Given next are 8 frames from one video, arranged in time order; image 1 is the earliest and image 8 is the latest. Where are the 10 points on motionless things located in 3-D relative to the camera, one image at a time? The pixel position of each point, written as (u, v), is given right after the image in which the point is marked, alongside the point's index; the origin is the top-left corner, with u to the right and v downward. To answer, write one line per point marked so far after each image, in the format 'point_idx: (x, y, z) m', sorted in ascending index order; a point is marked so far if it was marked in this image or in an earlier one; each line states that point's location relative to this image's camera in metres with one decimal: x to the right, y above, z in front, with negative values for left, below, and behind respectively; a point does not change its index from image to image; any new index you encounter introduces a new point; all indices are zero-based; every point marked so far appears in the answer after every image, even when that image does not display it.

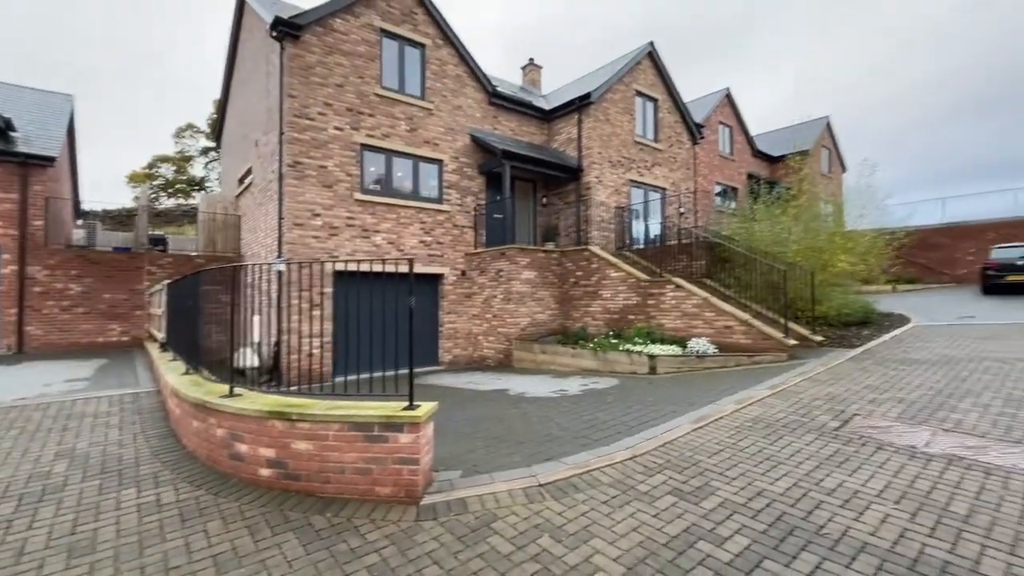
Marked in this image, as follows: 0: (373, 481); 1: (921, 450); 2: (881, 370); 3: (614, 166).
0: (-1.0, -1.4, +3.6) m
1: (+3.6, -1.4, +4.2) m
2: (+5.4, -1.2, +7.0) m
3: (+2.9, +3.5, +13.7) m
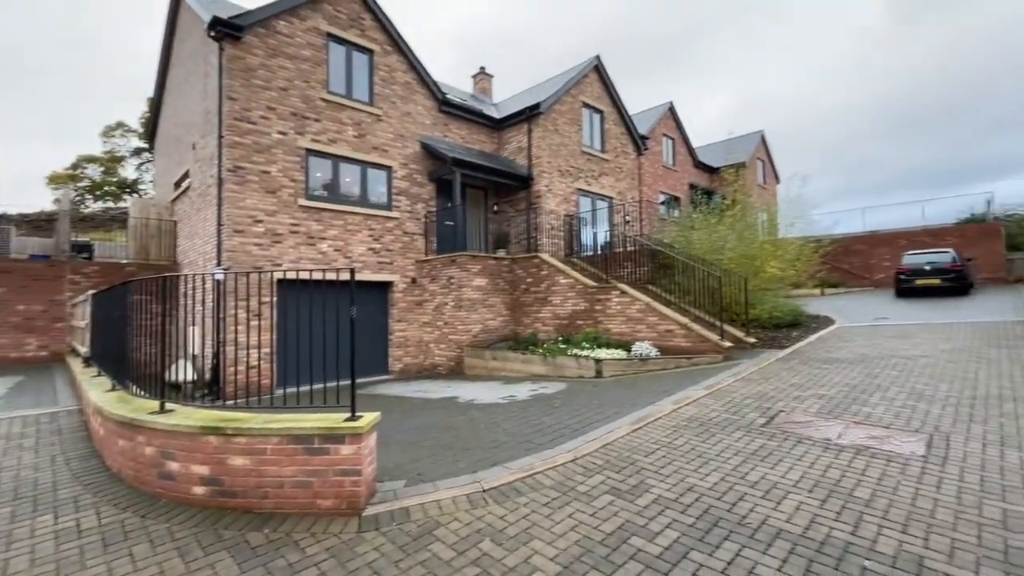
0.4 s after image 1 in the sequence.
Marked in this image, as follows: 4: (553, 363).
0: (-1.5, -1.5, +3.5) m
1: (+3.1, -1.5, +4.6) m
2: (+4.6, -1.3, +7.5) m
3: (+1.5, +3.3, +14.0) m
4: (+0.8, -1.4, +9.2) m
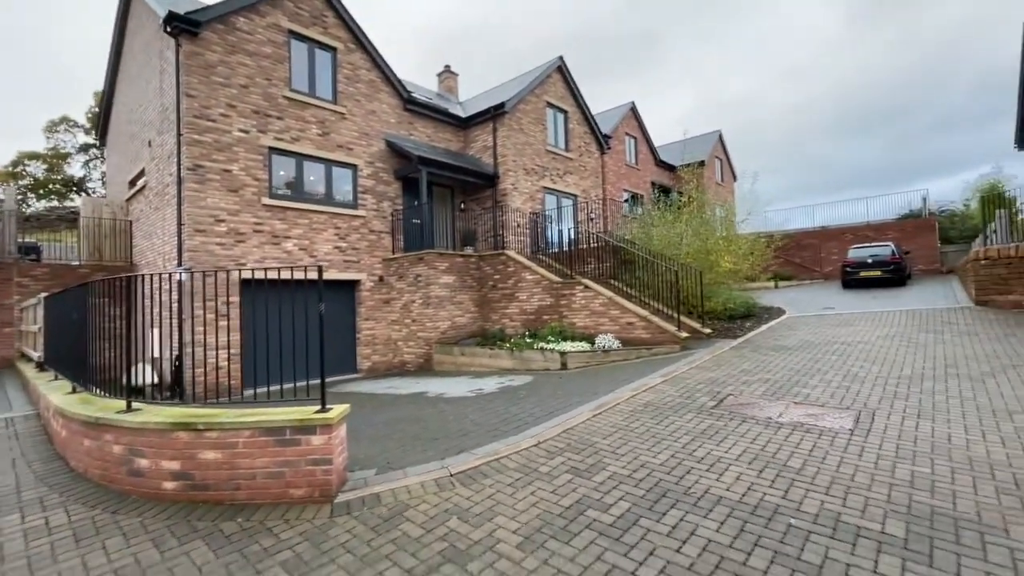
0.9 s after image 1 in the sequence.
0: (-1.7, -1.5, +3.7) m
1: (+2.7, -1.4, +5.0) m
2: (+4.1, -1.1, +8.0) m
3: (+0.5, +3.4, +14.3) m
4: (+0.1, -1.4, +9.4) m
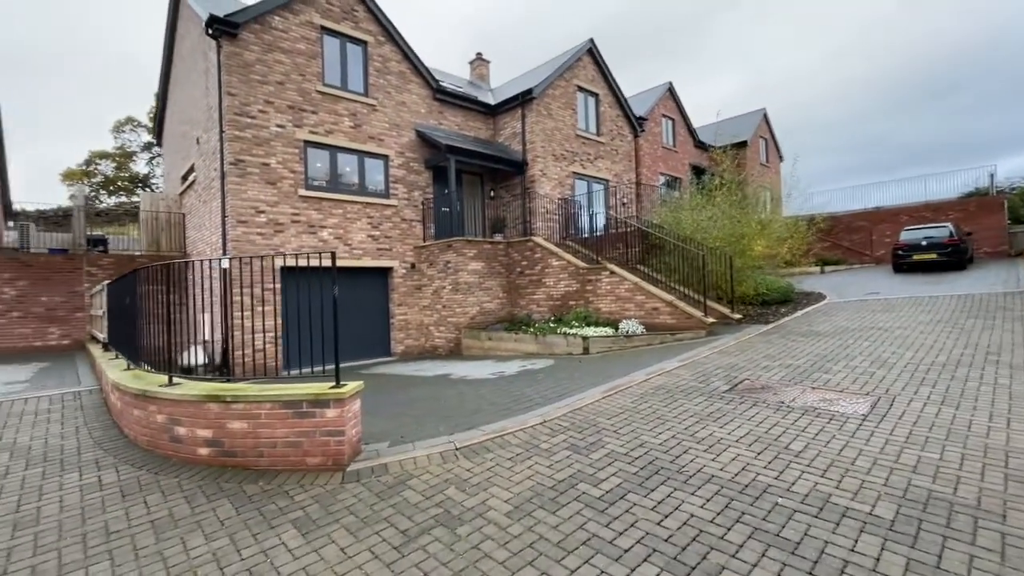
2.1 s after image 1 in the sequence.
0: (-1.7, -1.4, +4.0) m
1: (+2.8, -1.2, +4.9) m
2: (+4.4, -0.9, +7.8) m
3: (+1.3, +3.8, +14.2) m
4: (+0.6, -1.1, +9.6) m
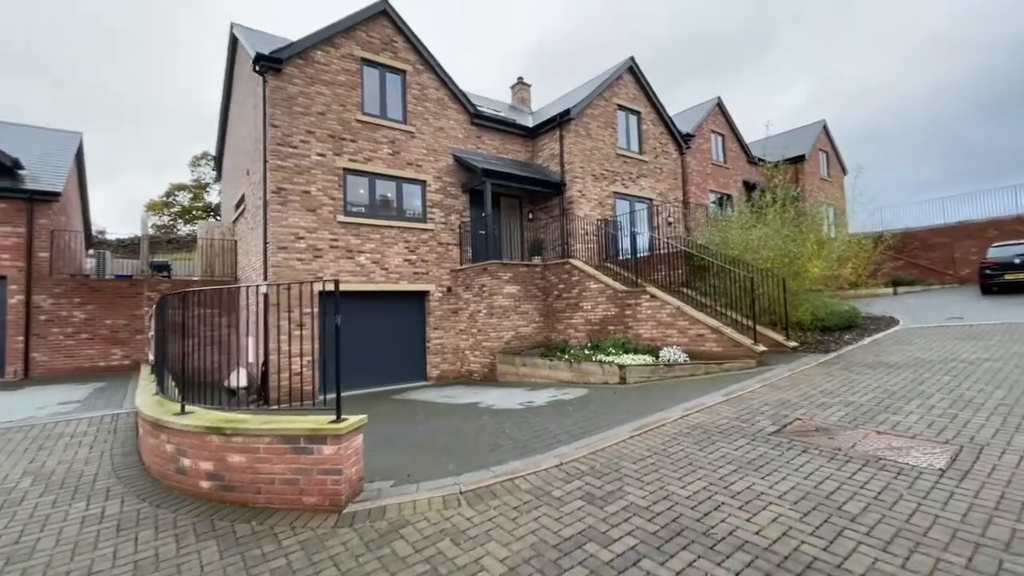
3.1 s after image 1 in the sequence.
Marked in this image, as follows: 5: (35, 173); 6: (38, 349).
0: (-1.7, -1.6, +3.8) m
1: (+2.9, -1.4, +4.2) m
2: (+4.8, -1.3, +7.0) m
3: (+2.5, +3.2, +13.9) m
4: (+1.3, -1.6, +9.1) m
5: (-11.7, +2.8, +11.8) m
6: (-10.8, -1.4, +10.9) m
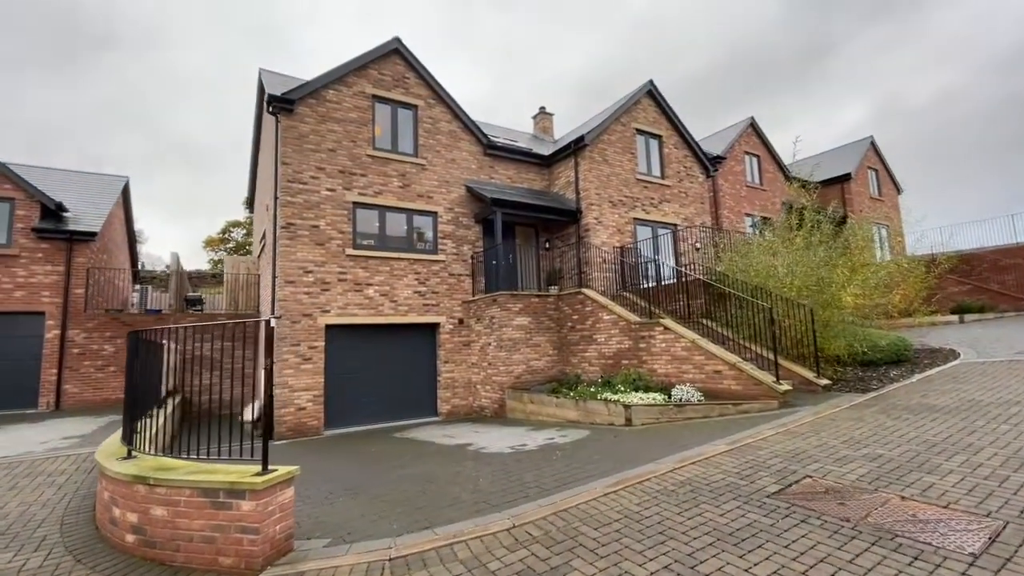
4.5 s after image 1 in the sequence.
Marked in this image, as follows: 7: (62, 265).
0: (-2.1, -1.9, +3.5) m
1: (+2.5, -1.7, +3.5) m
2: (+4.6, -1.7, +6.0) m
3: (+2.9, +2.3, +13.4) m
4: (+1.3, -2.1, +8.5) m
5: (-11.4, +1.9, +12.6) m
6: (-10.5, -2.2, +11.4) m
7: (-11.1, +0.6, +11.7) m
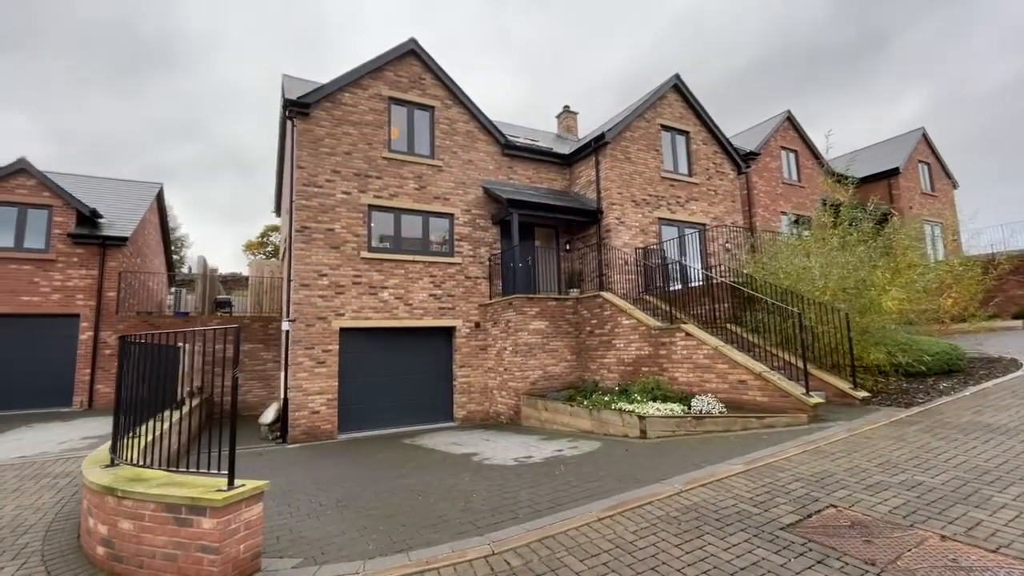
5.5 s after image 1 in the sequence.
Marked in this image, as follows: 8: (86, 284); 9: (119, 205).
0: (-2.3, -1.9, +3.3) m
1: (+2.3, -1.7, +3.0) m
2: (+4.6, -1.7, +5.4) m
3: (+3.4, +2.2, +12.9) m
4: (+1.5, -2.2, +8.1) m
5: (-10.9, +1.8, +13.1) m
6: (-10.1, -2.3, +11.8) m
7: (-10.6, +0.5, +12.2) m
8: (-10.7, +0.1, +12.0) m
9: (-11.5, +2.4, +14.0) m
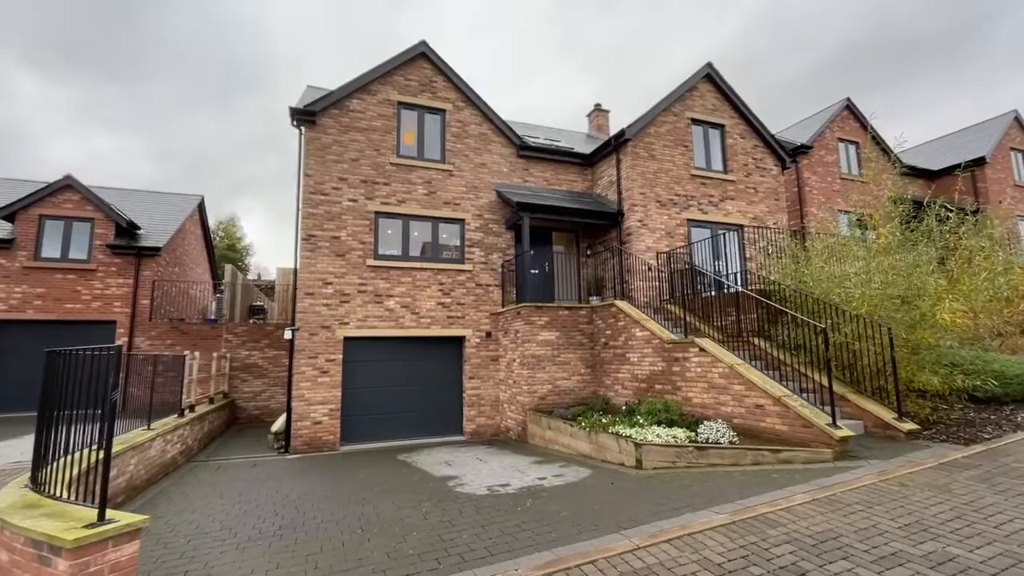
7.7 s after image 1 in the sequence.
0: (-3.0, -2.0, +3.0) m
1: (+1.6, -1.8, +2.2) m
2: (+4.1, -1.8, +4.3) m
3: (+3.8, +2.0, +11.9) m
4: (+1.3, -2.3, +7.3) m
5: (-10.4, +1.6, +13.8) m
6: (-9.8, -2.5, +12.3) m
7: (-10.2, +0.3, +12.8) m
8: (-10.3, -0.1, +12.7) m
9: (-10.9, +2.2, +14.8) m
